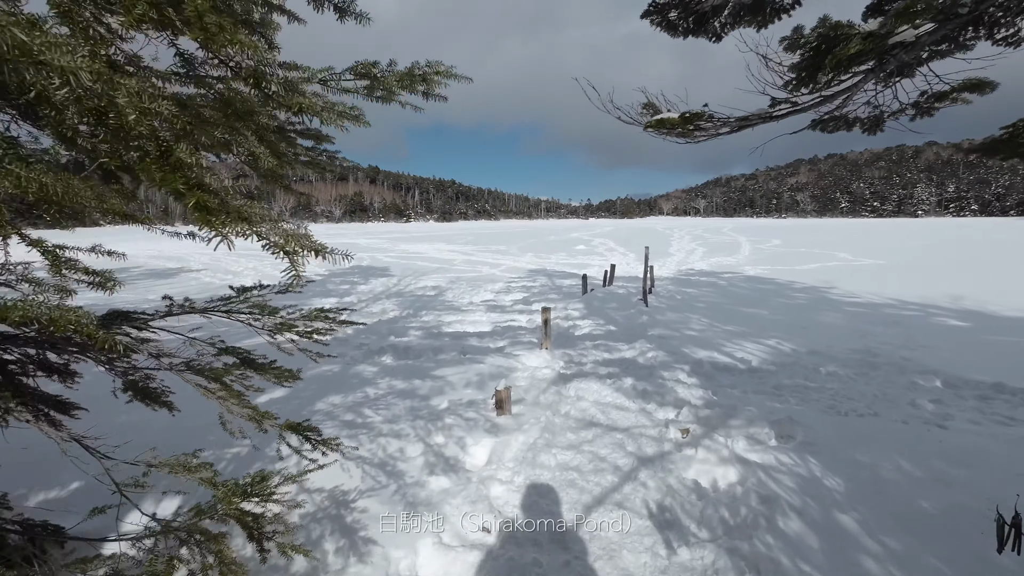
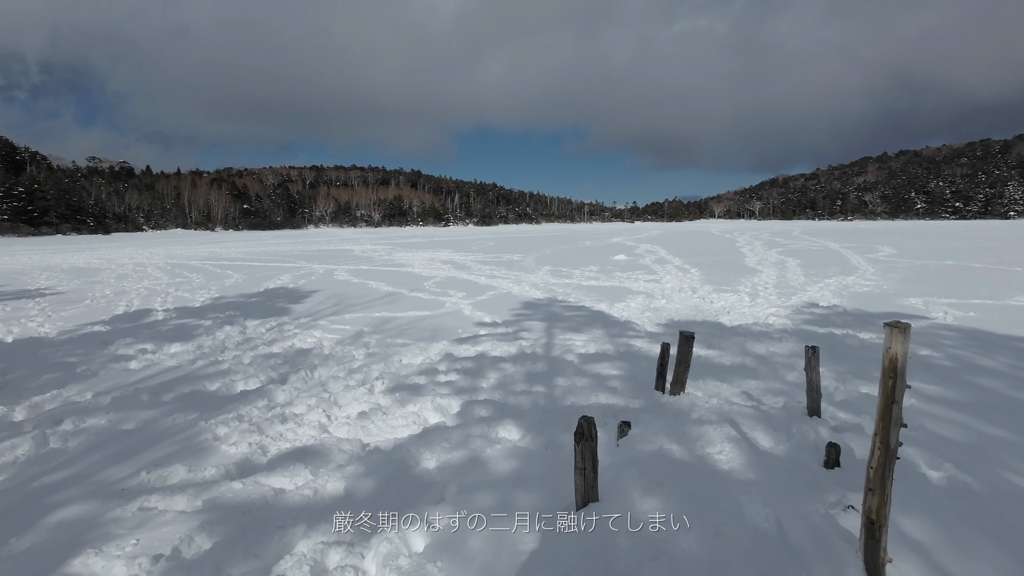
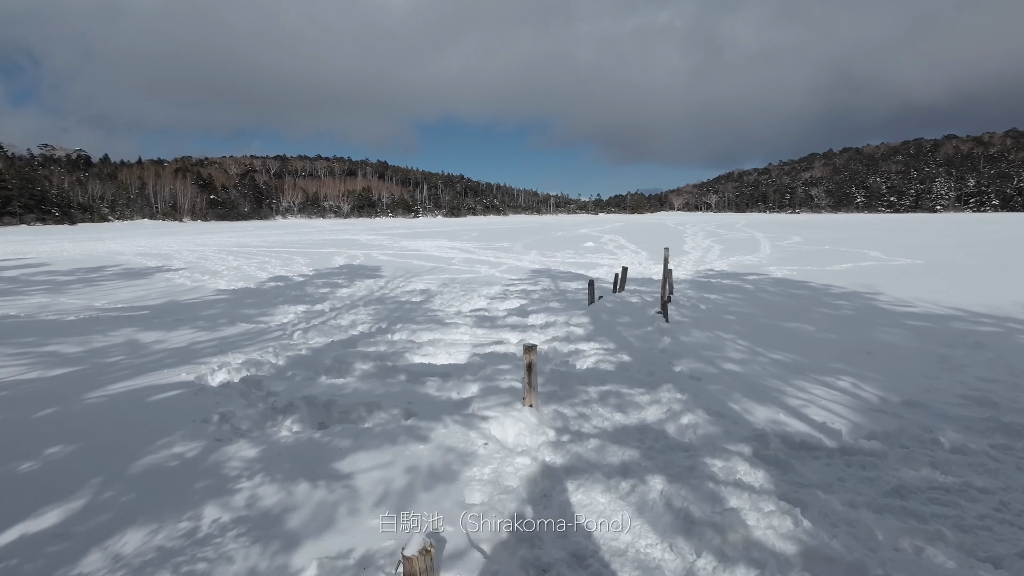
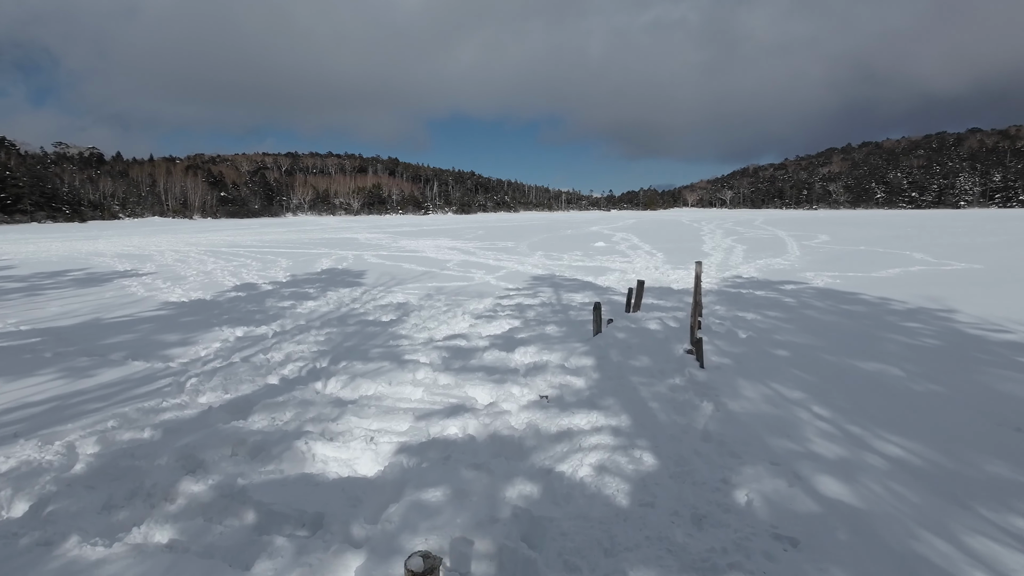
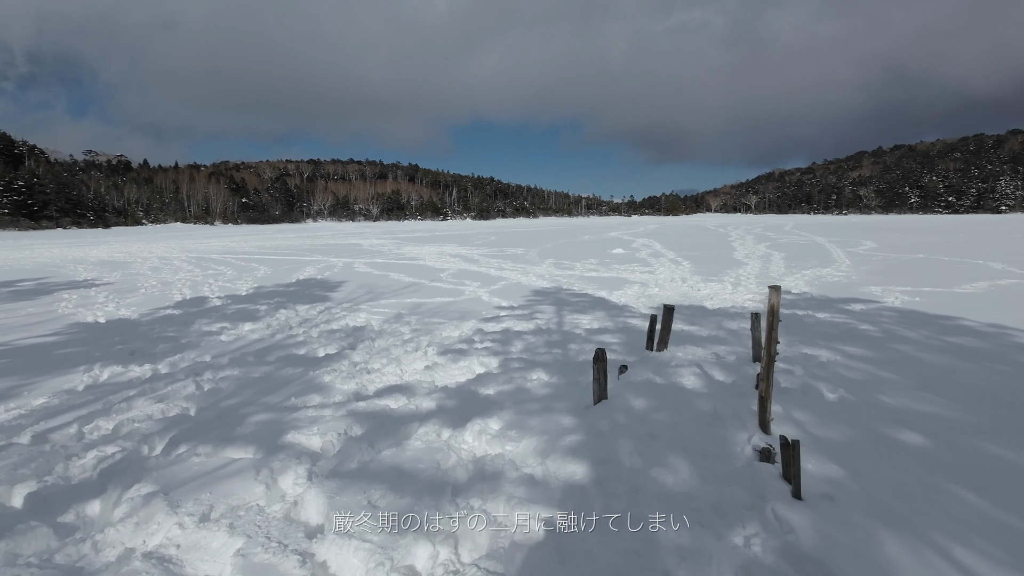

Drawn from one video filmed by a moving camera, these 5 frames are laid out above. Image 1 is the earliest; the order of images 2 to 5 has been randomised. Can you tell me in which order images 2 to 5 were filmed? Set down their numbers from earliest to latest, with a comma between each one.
3, 4, 5, 2
